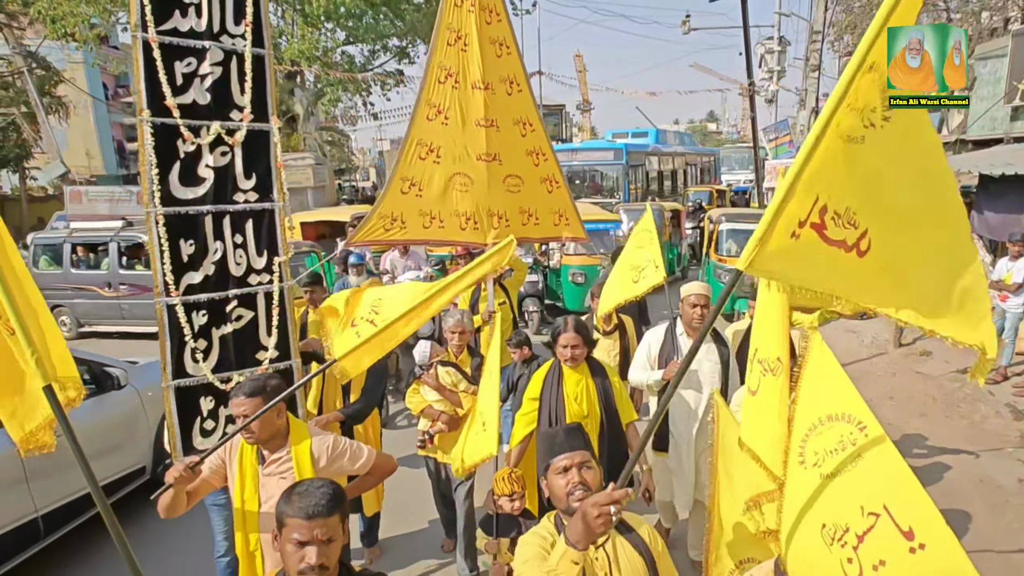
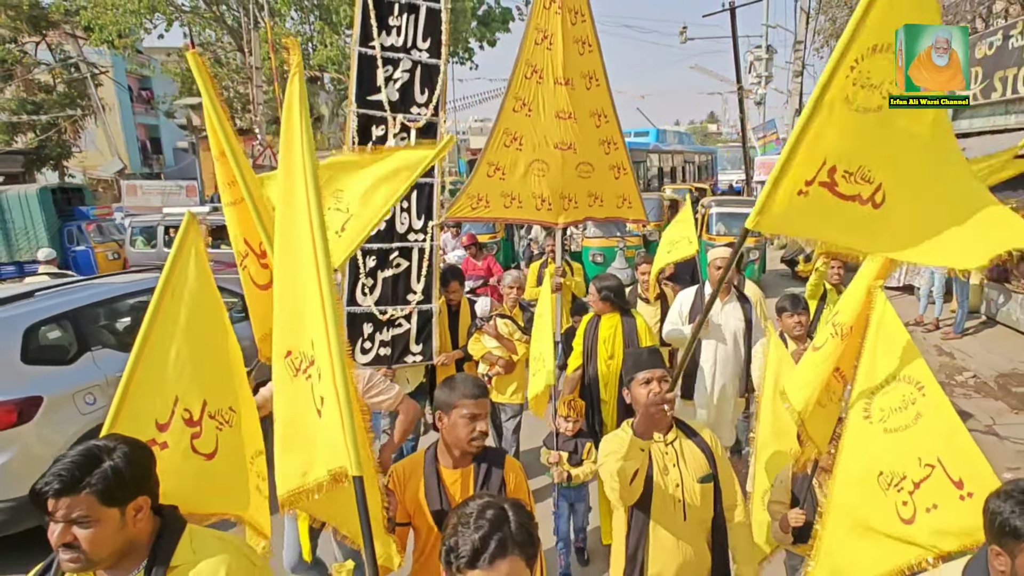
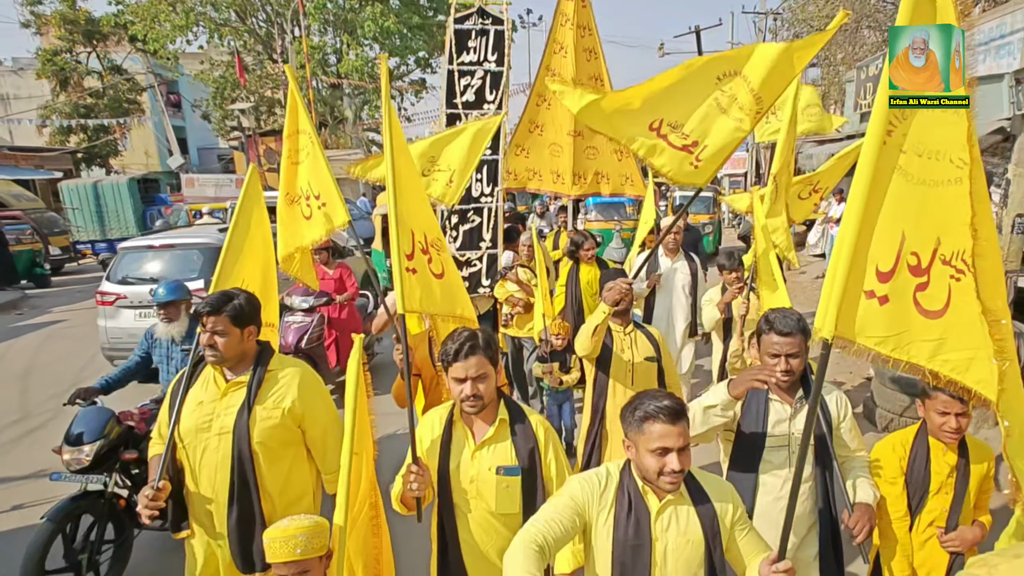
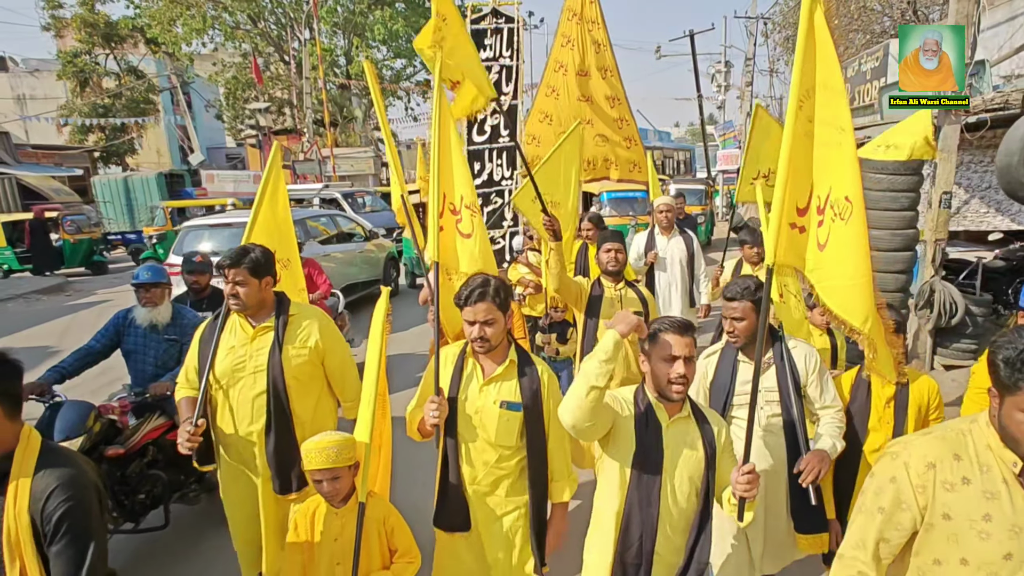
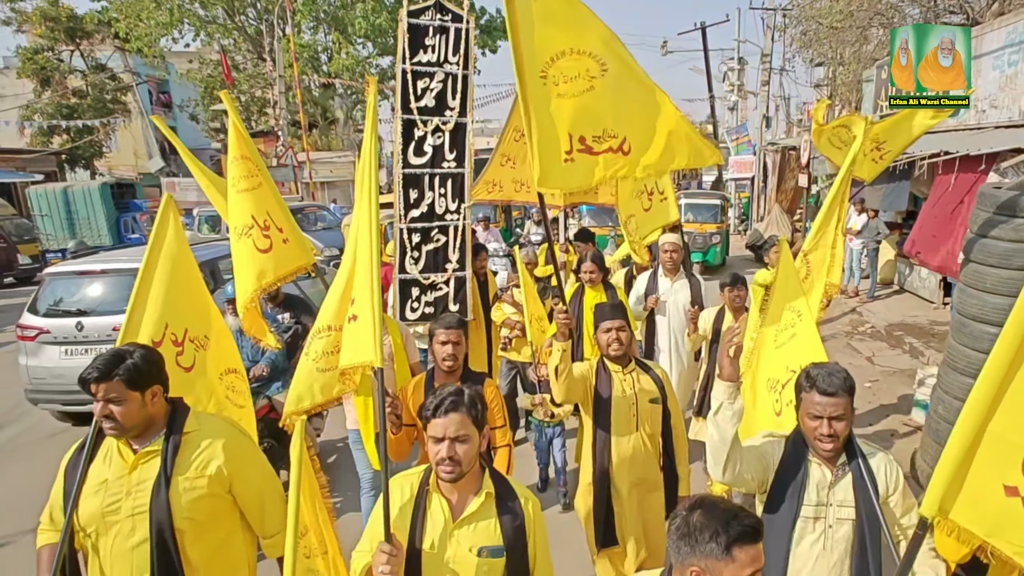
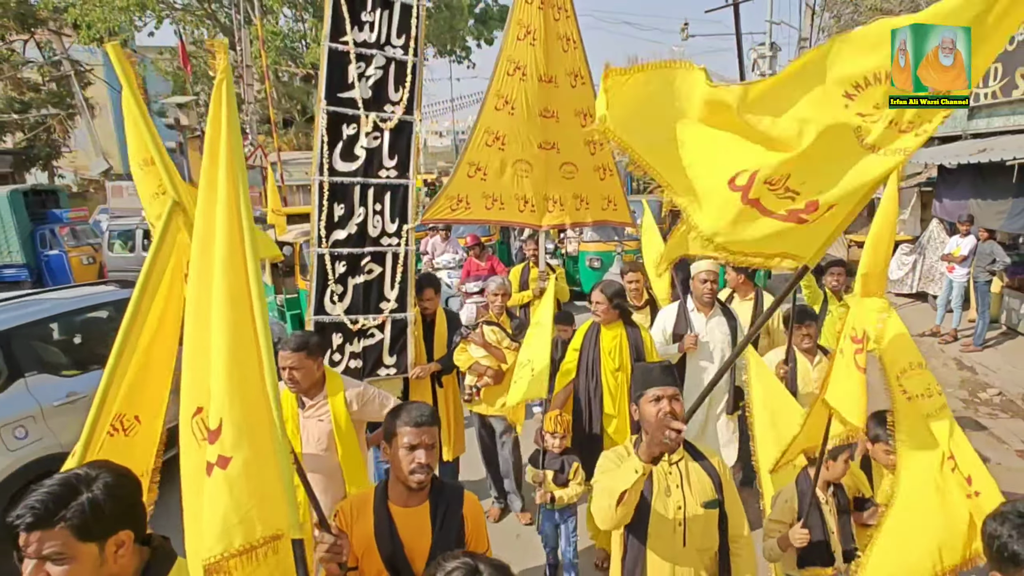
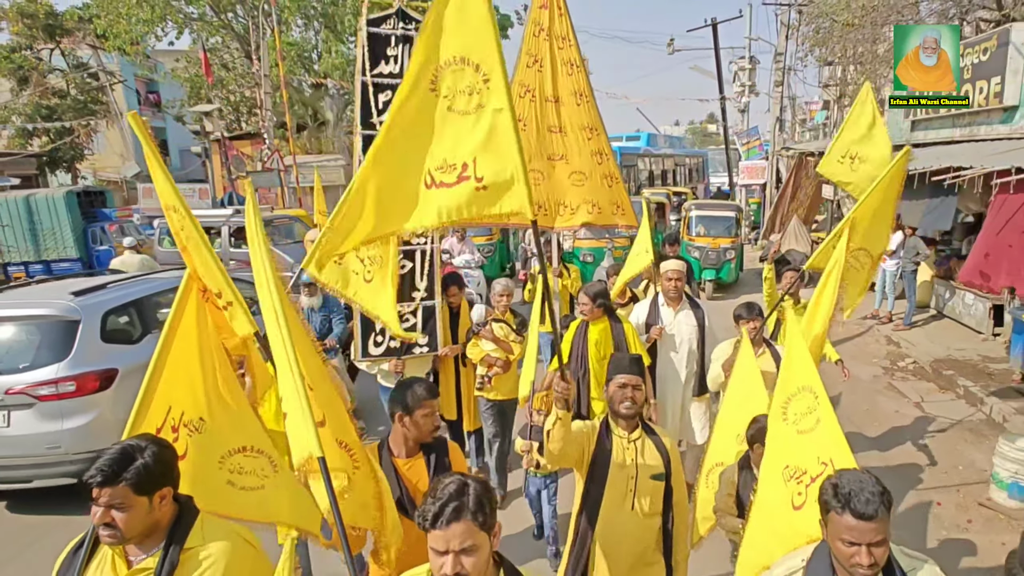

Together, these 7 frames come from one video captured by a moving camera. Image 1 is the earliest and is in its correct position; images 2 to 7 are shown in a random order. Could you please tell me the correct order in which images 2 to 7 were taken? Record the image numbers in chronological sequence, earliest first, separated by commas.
6, 2, 7, 5, 3, 4
